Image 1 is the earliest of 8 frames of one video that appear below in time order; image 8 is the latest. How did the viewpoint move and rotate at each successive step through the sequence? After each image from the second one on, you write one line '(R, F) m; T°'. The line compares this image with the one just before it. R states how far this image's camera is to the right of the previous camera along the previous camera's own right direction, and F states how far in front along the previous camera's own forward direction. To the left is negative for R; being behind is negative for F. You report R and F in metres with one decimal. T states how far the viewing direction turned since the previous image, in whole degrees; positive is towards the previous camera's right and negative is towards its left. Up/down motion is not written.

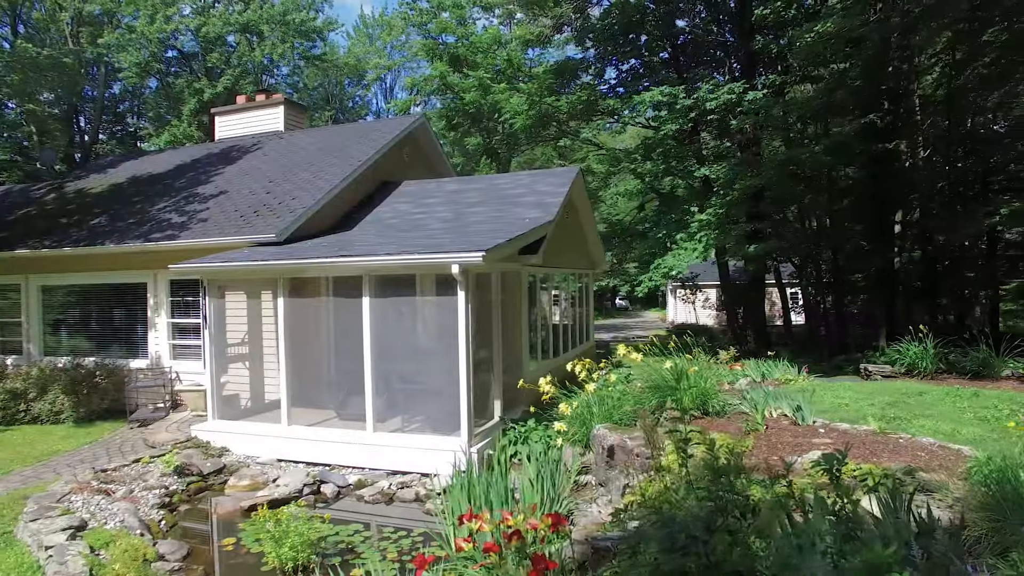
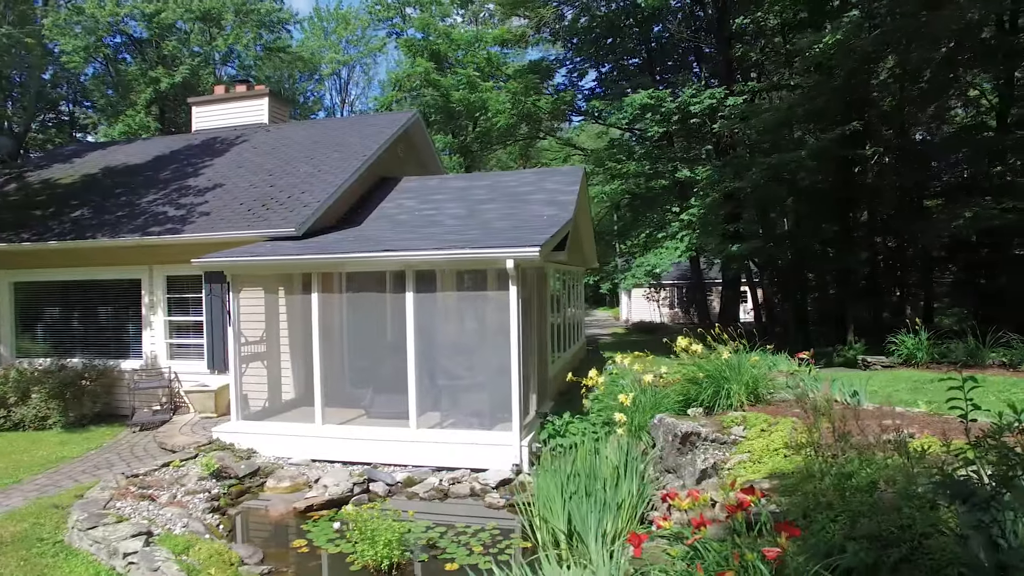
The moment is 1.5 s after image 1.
(-1.2, 0.0) m; +6°
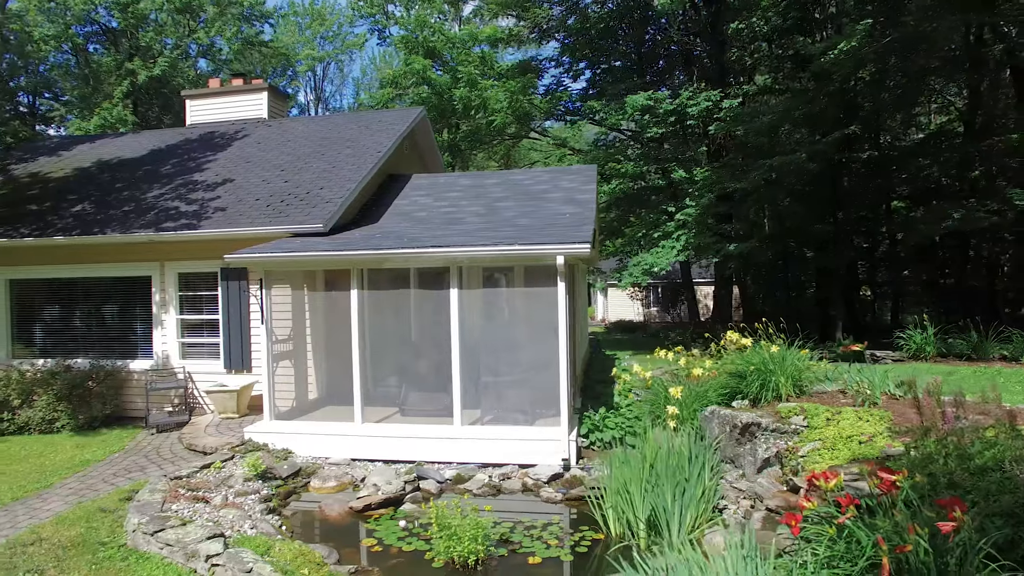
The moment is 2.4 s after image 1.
(-0.9, 0.0) m; +4°
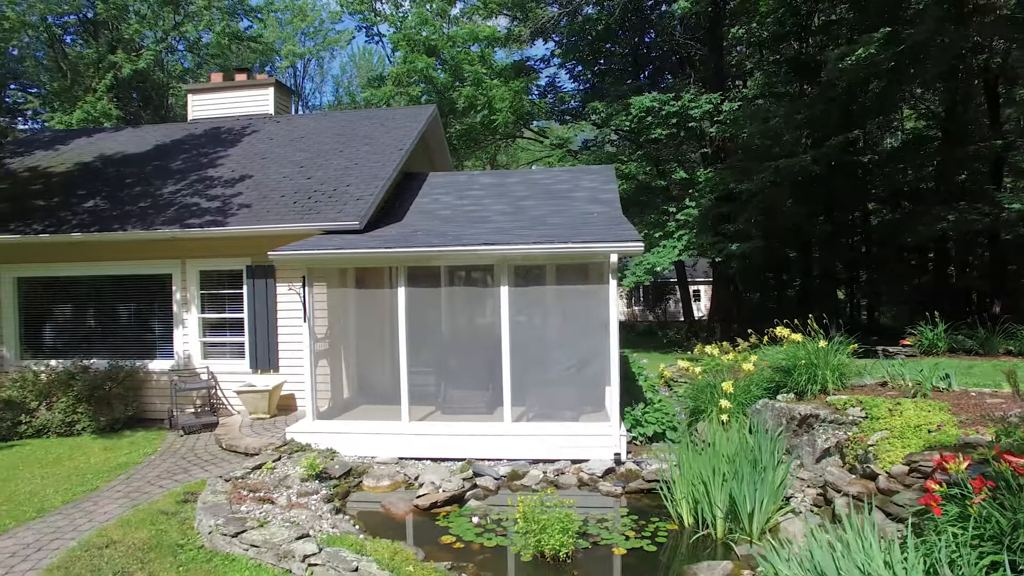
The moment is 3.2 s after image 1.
(-0.9, 0.0) m; +3°
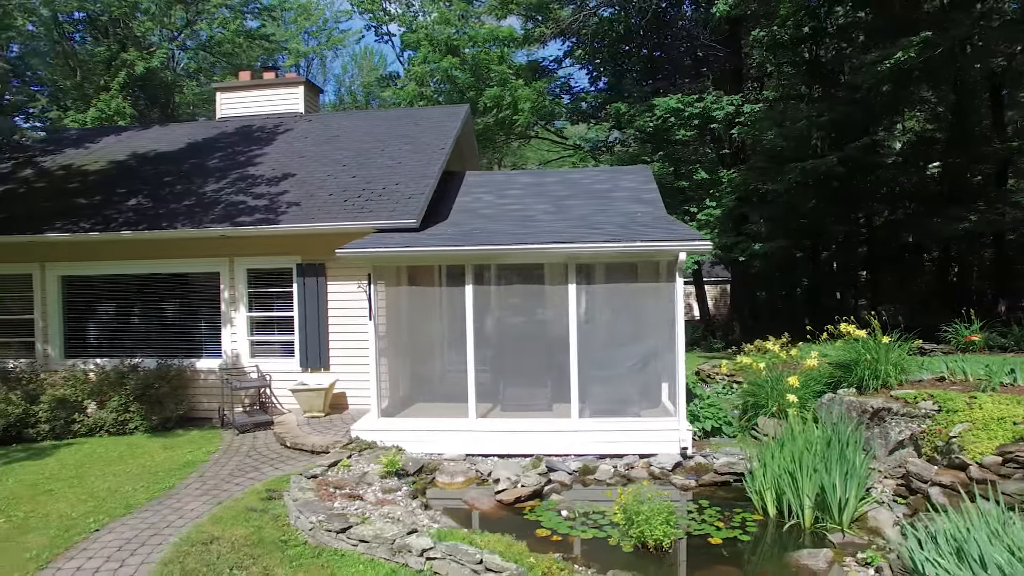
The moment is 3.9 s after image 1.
(-0.9, -0.1) m; +1°
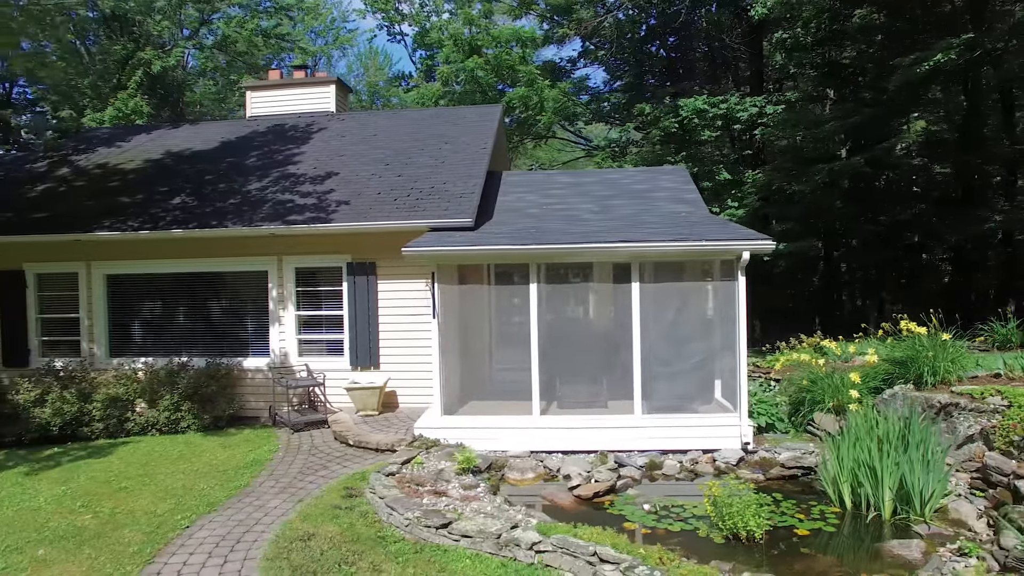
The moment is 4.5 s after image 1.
(-0.8, 0.0) m; +1°
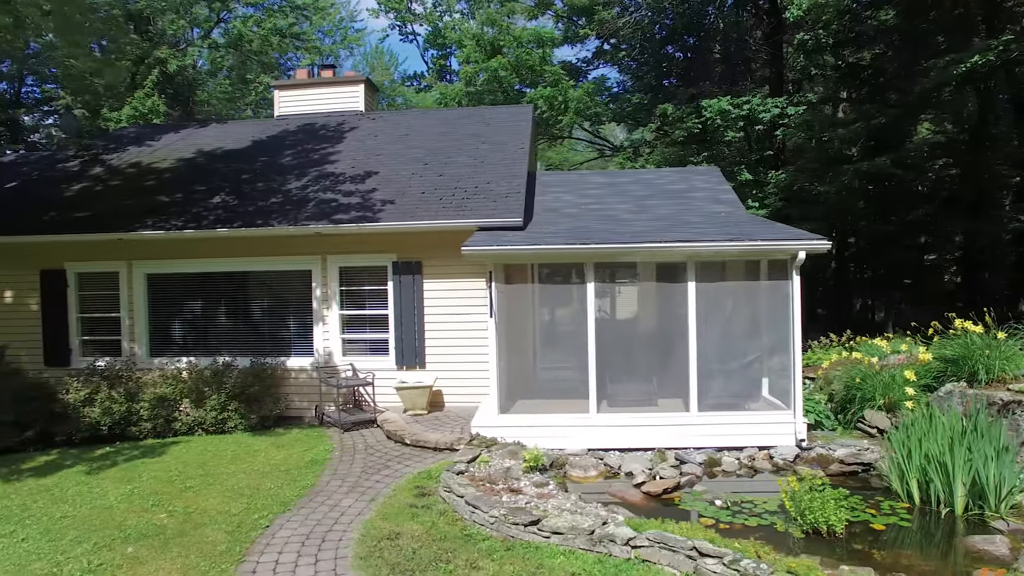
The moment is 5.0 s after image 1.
(-0.7, 0.0) m; +1°
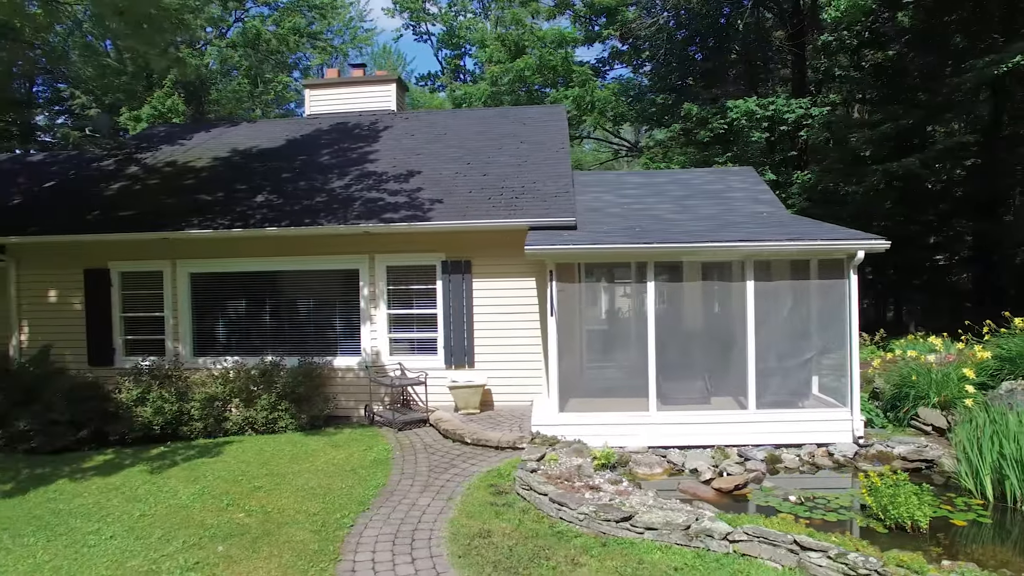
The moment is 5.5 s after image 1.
(-0.8, 0.0) m; +1°
